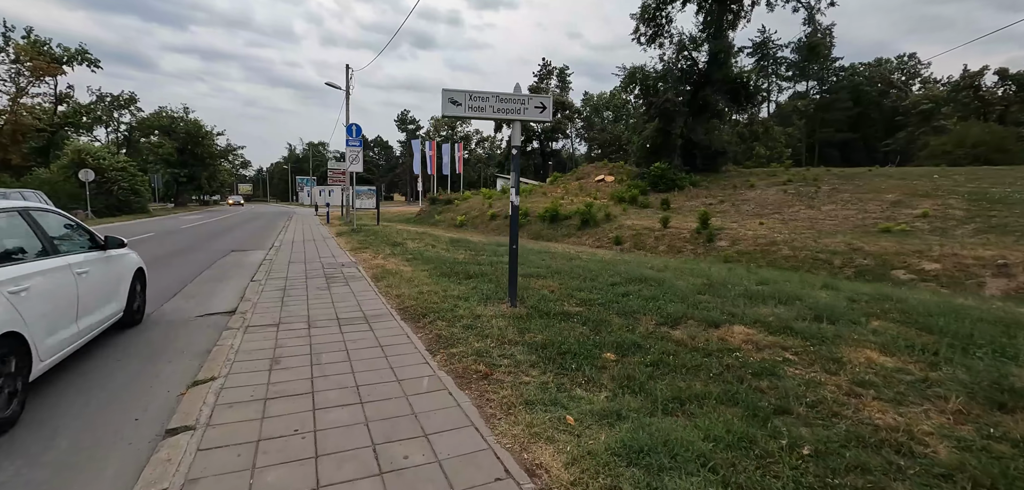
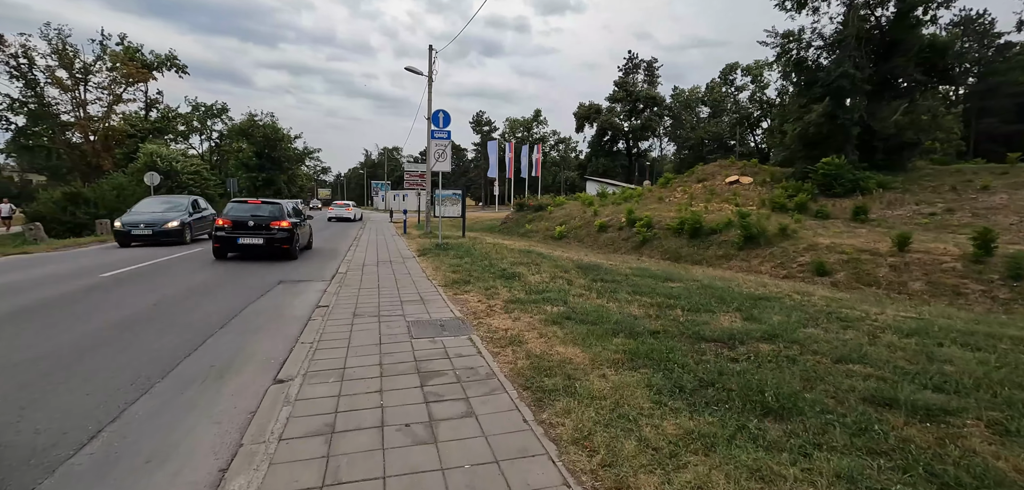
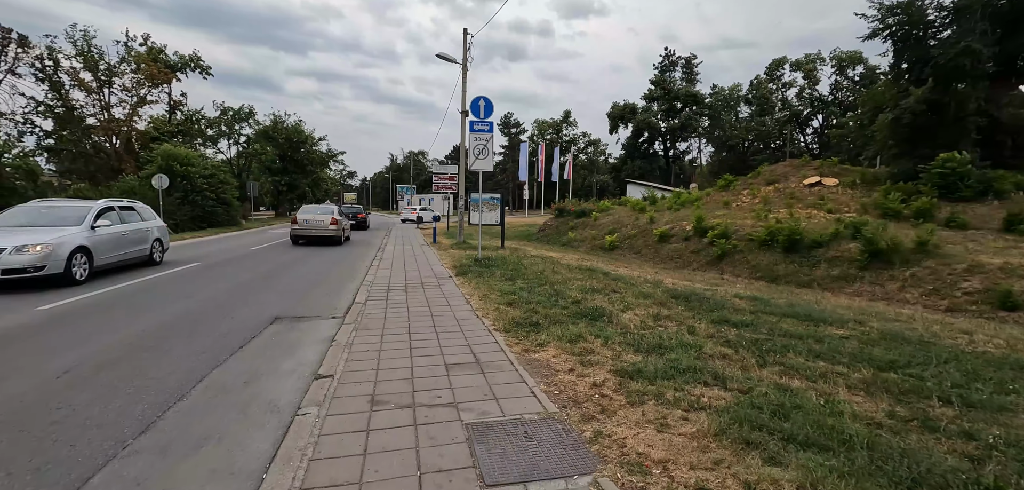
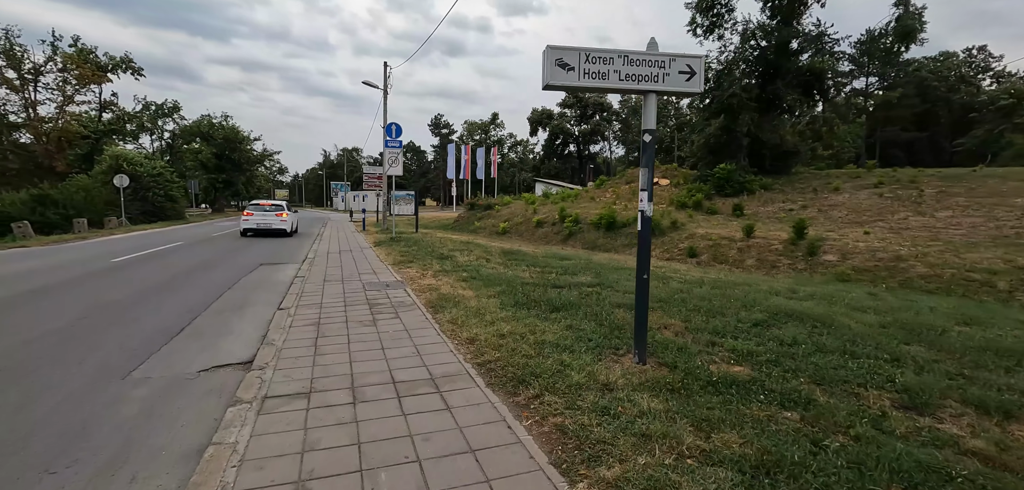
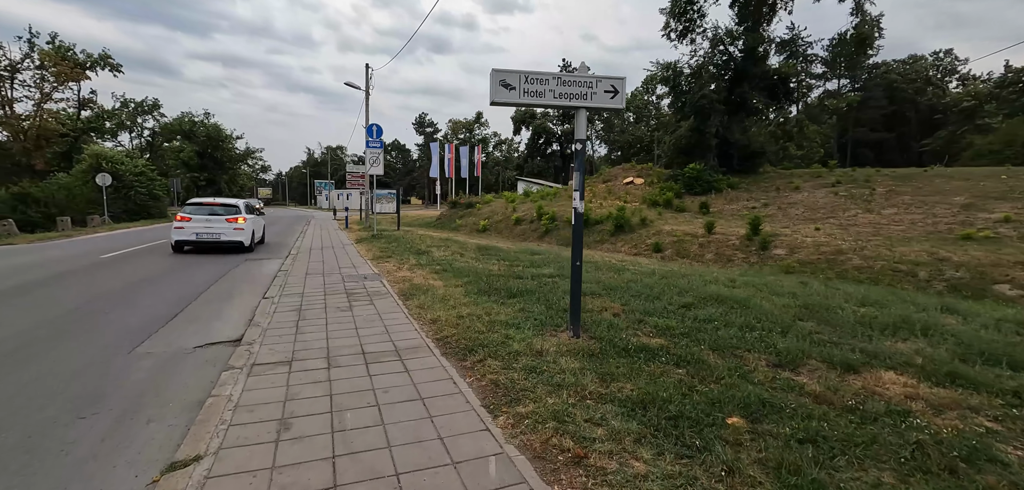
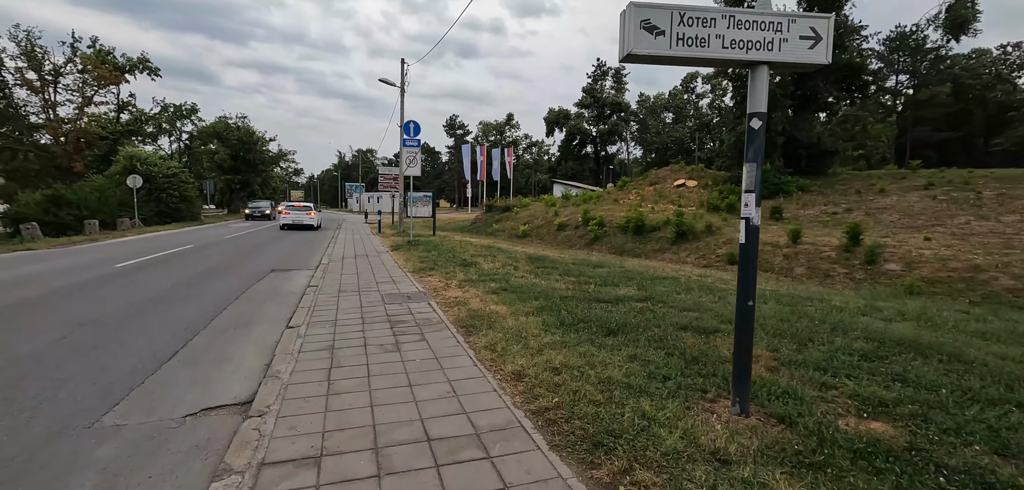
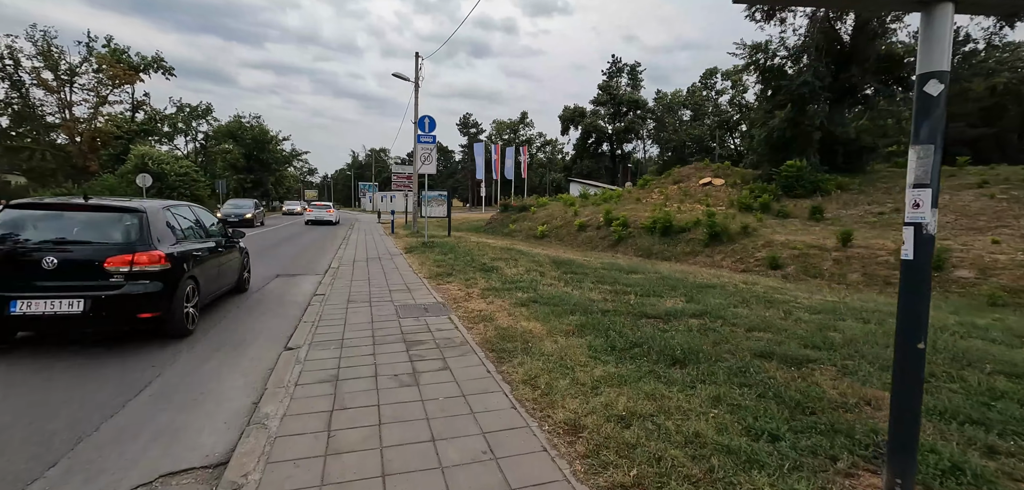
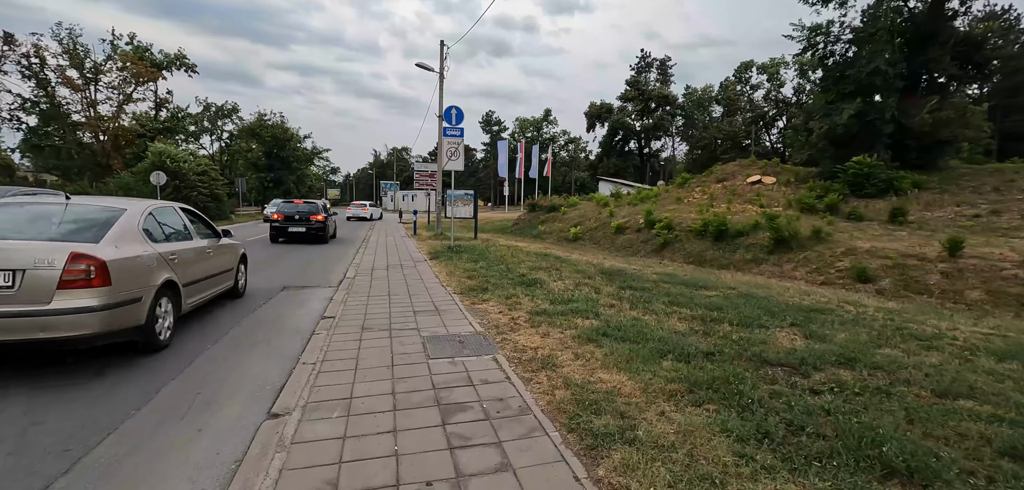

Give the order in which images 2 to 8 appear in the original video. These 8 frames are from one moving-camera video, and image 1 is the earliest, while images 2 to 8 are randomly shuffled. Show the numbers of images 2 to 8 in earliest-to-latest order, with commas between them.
5, 4, 6, 7, 2, 8, 3
